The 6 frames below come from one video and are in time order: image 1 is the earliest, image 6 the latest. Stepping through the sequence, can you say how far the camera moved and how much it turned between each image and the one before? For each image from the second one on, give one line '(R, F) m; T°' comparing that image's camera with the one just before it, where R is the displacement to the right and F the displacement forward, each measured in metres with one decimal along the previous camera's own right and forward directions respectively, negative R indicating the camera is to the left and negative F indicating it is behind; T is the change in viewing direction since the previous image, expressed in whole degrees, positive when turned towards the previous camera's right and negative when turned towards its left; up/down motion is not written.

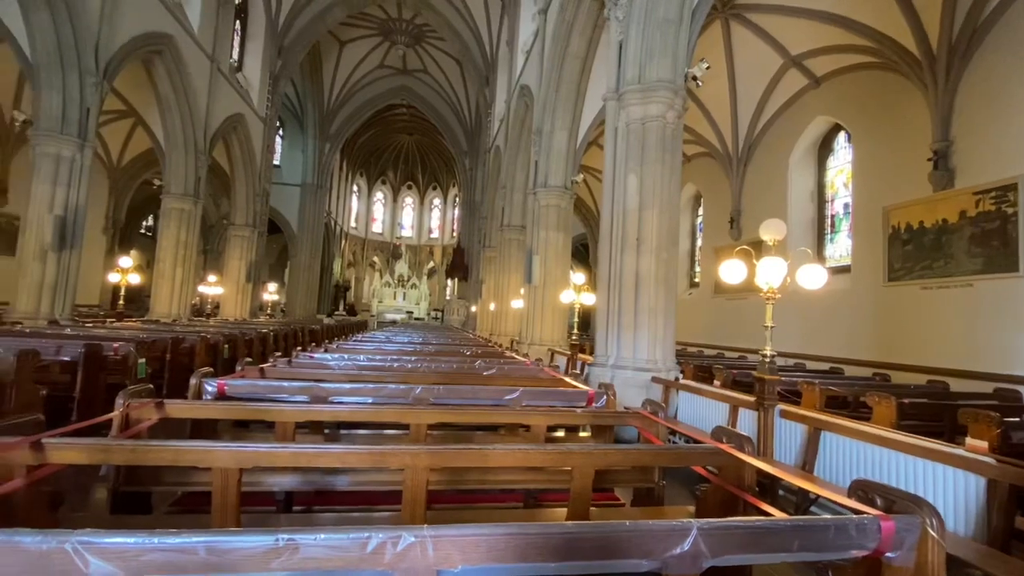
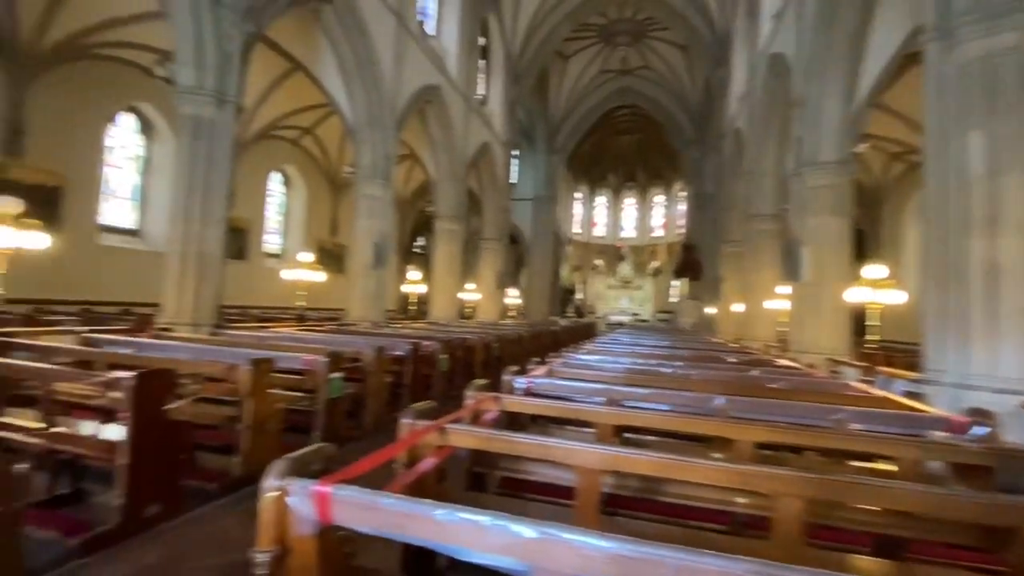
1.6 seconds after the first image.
(-0.6, 0.0) m; -26°
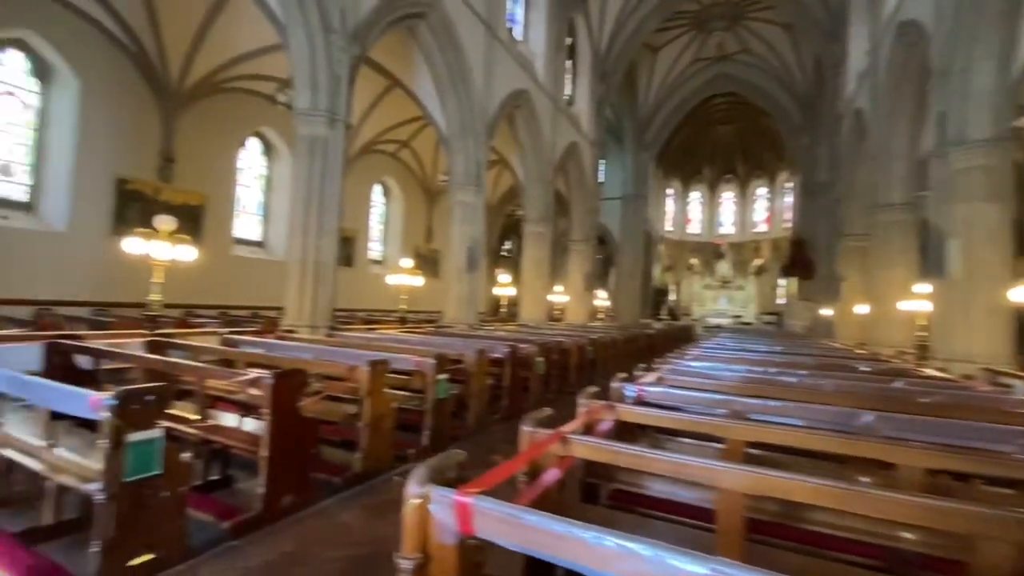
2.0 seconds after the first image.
(-0.2, +0.1) m; -10°
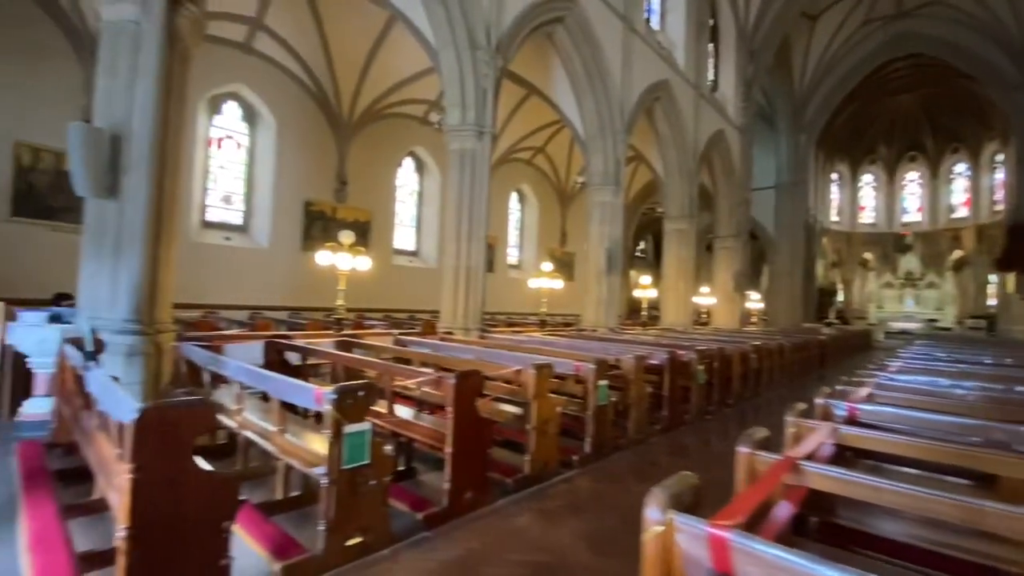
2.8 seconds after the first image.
(-0.3, +0.1) m; -15°
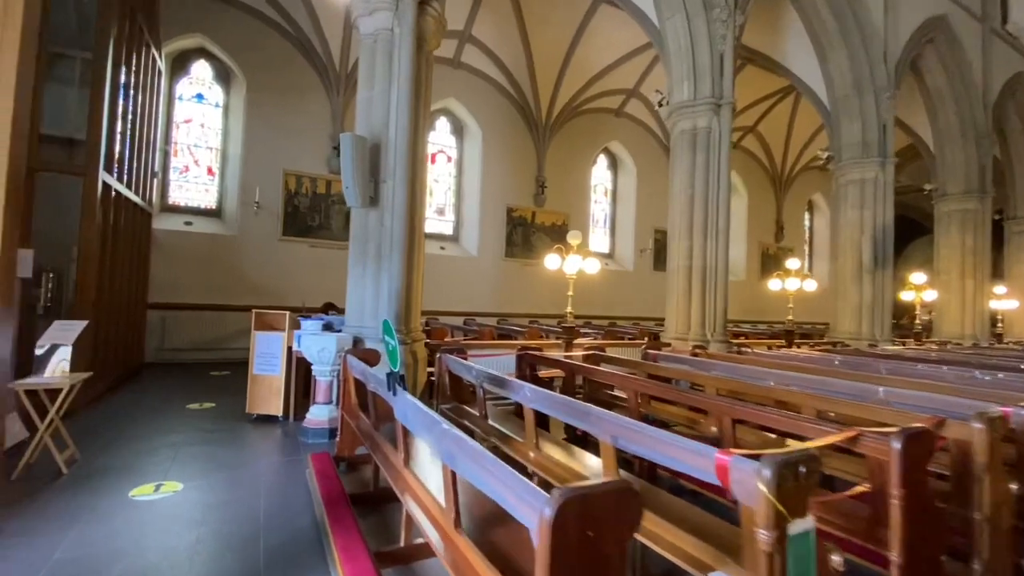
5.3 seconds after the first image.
(-1.2, +0.8) m; -19°
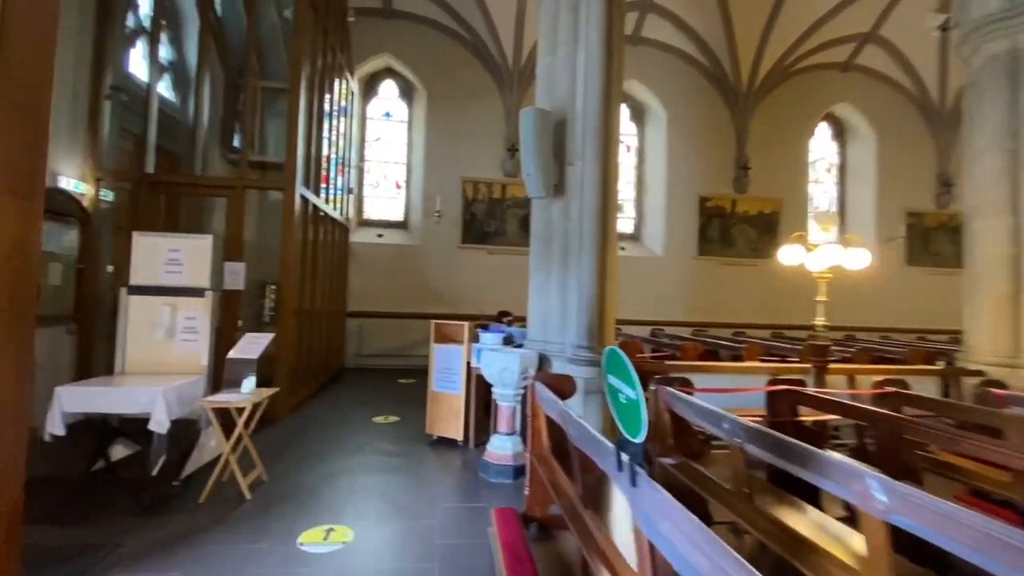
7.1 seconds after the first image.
(-0.5, +1.1) m; -20°
